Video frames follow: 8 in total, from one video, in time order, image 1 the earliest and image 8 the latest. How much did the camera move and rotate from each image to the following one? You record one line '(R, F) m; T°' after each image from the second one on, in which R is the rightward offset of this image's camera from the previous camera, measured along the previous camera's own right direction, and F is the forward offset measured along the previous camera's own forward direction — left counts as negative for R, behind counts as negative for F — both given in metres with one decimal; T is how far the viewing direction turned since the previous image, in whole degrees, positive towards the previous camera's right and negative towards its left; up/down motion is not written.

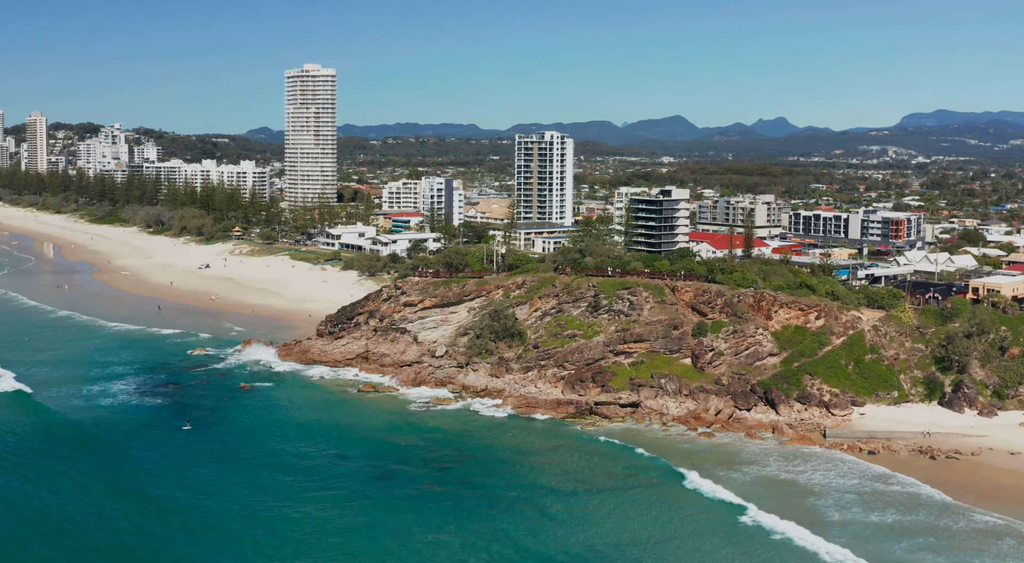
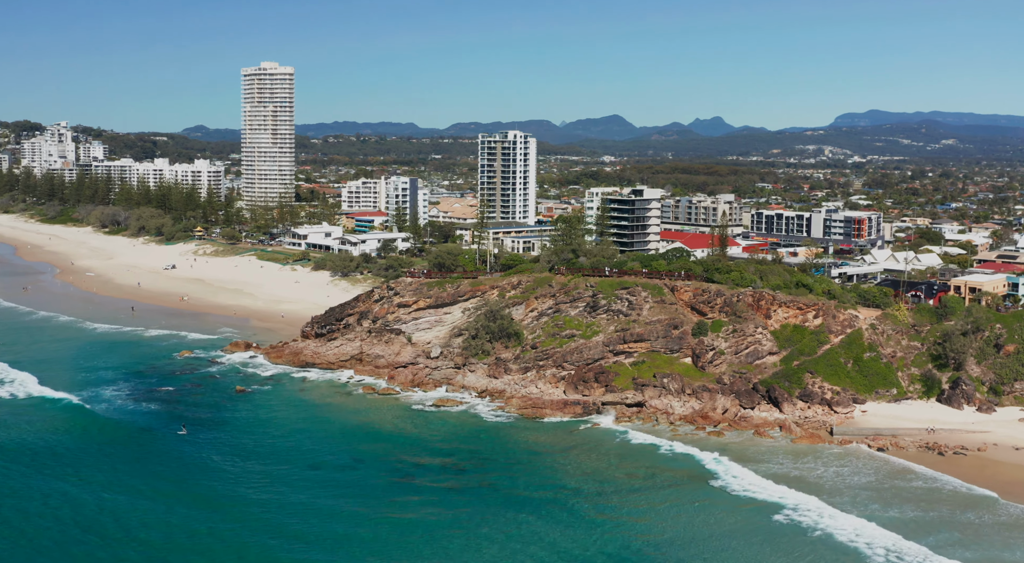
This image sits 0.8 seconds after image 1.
(-2.3, +0.3) m; +3°
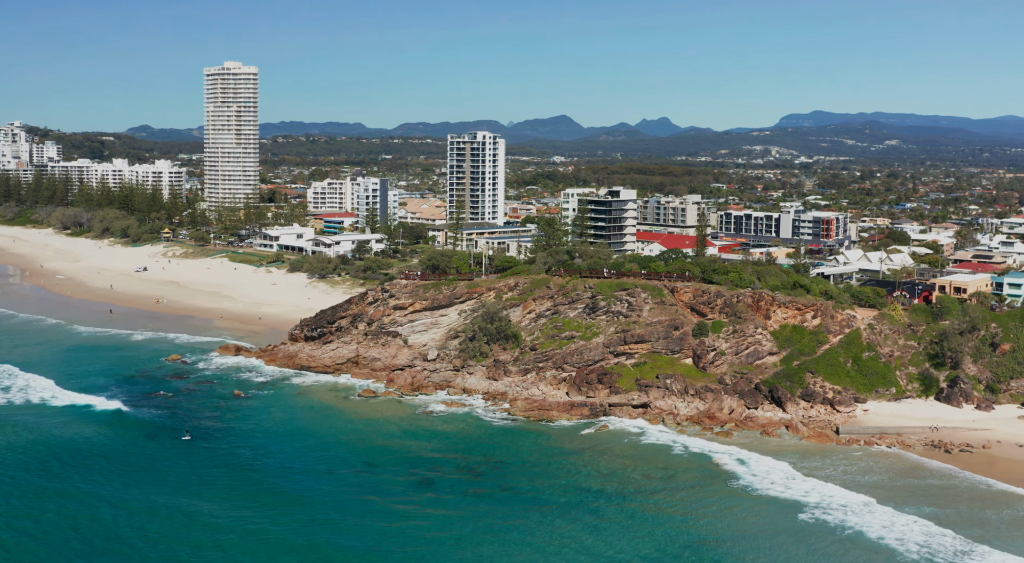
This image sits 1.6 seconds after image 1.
(-1.9, +0.2) m; +2°
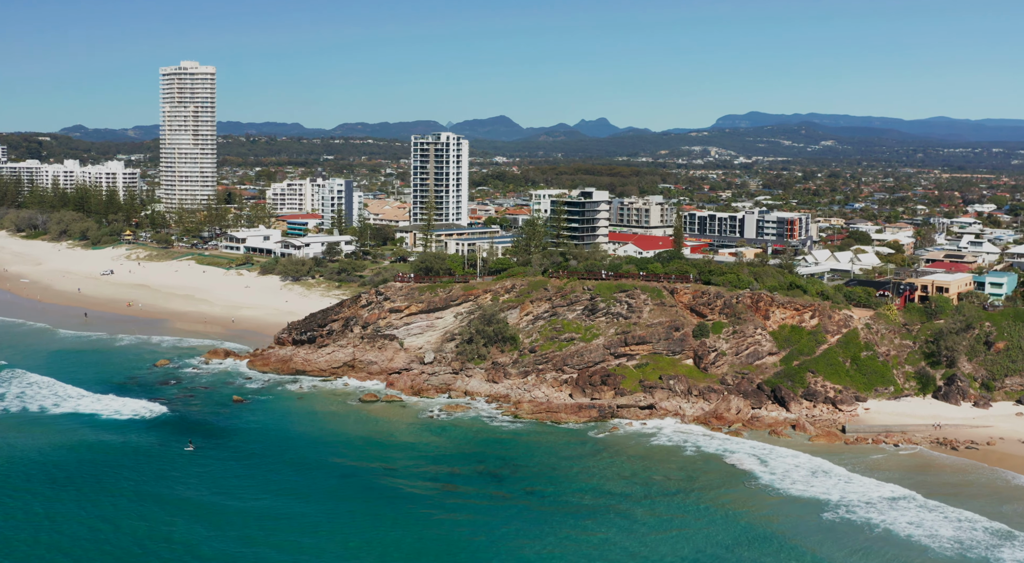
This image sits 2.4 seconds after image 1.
(-2.2, +0.2) m; +3°
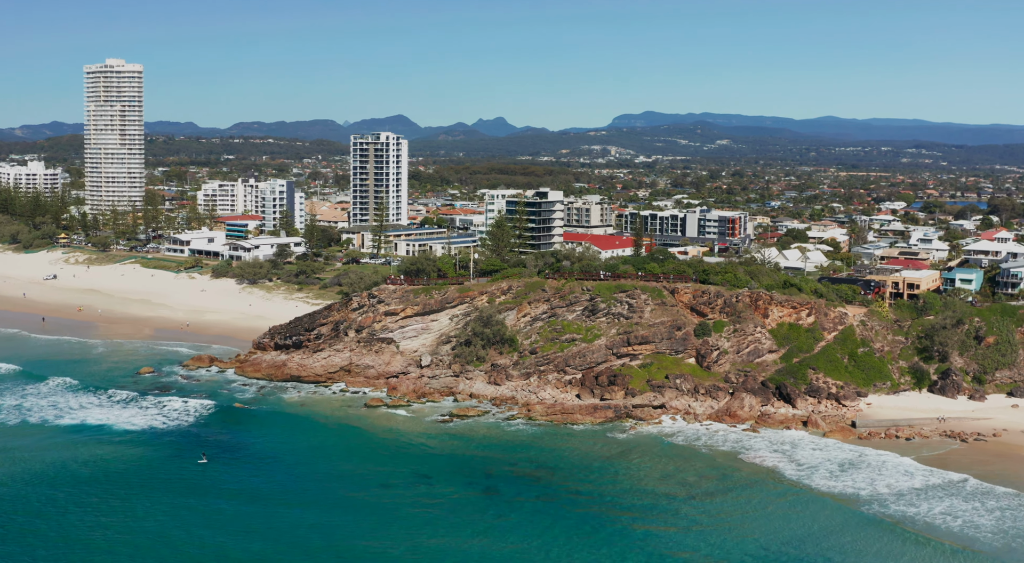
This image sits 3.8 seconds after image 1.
(-3.8, +0.3) m; +4°
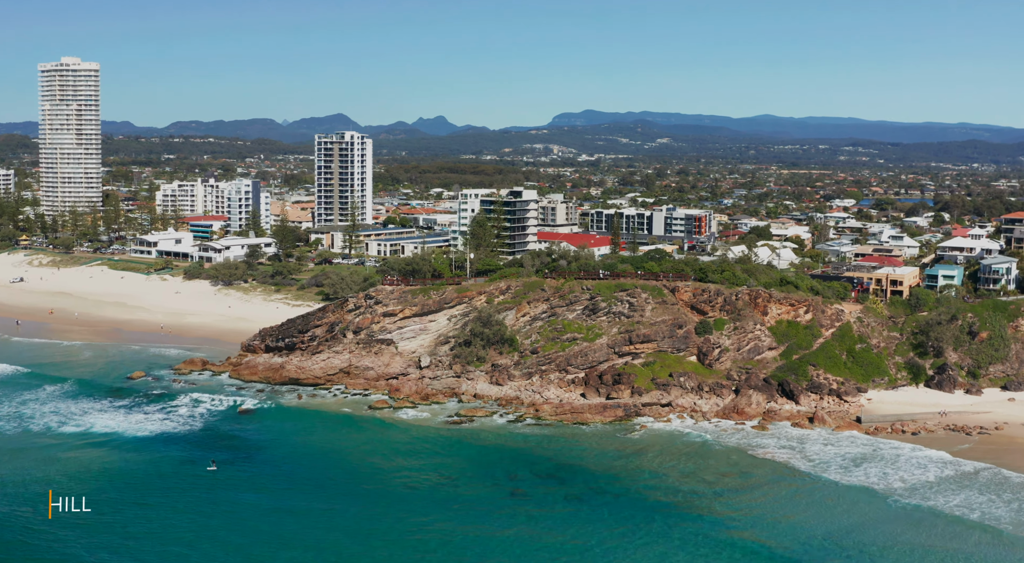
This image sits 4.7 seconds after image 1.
(-2.2, +0.1) m; +2°
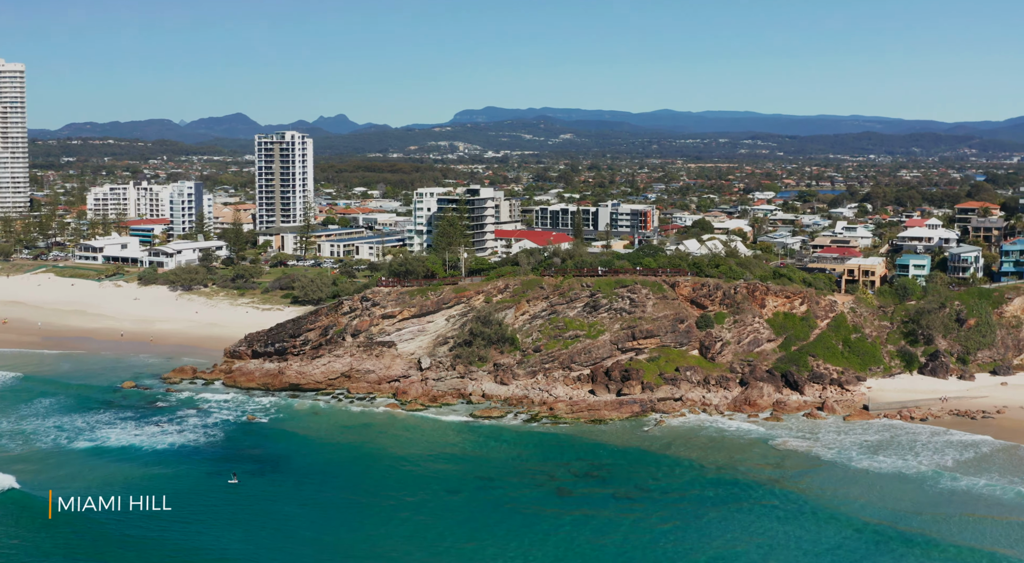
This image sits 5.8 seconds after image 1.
(-3.5, +0.1) m; +4°
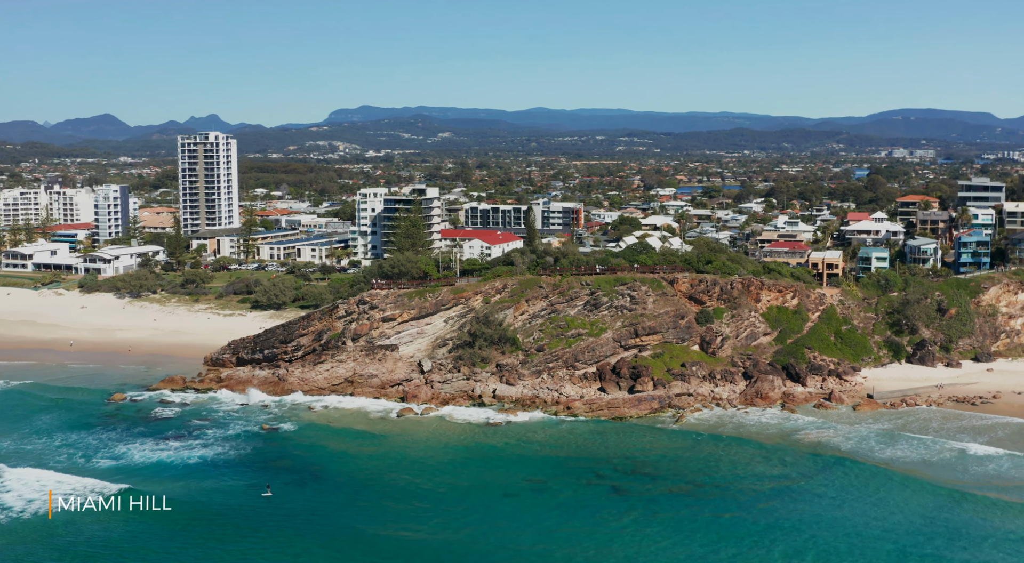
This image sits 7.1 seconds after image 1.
(-4.6, 0.0) m; +5°
